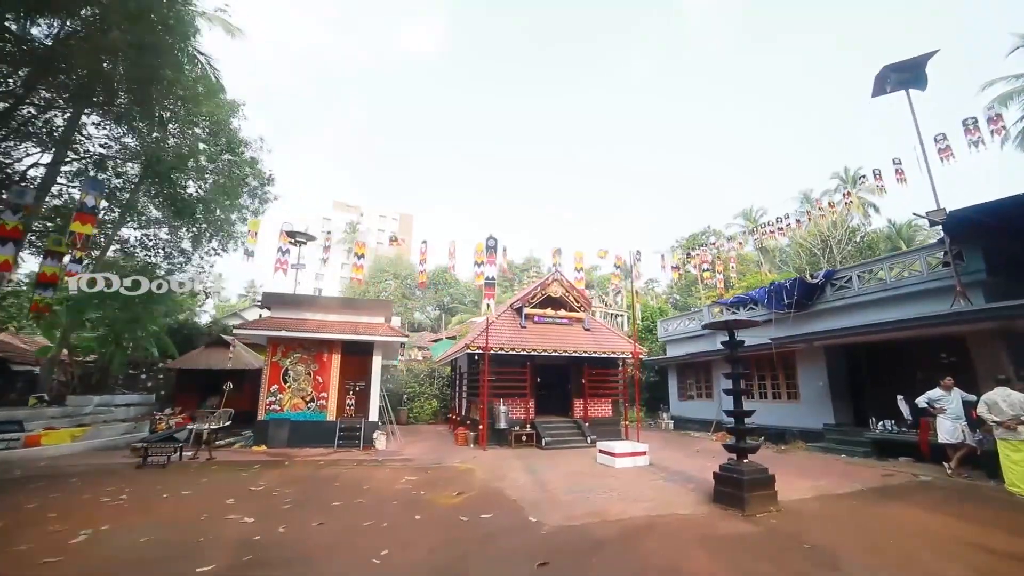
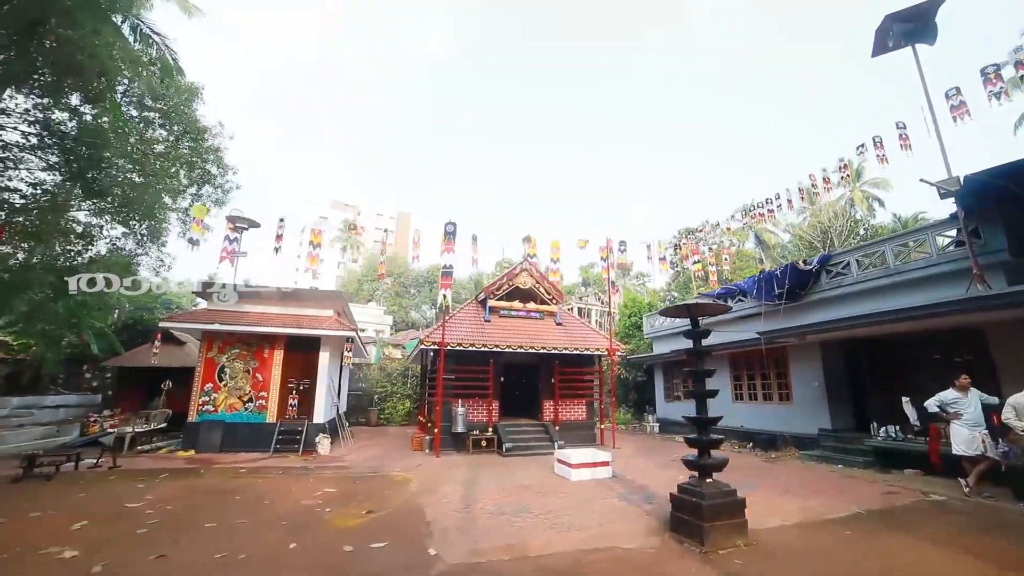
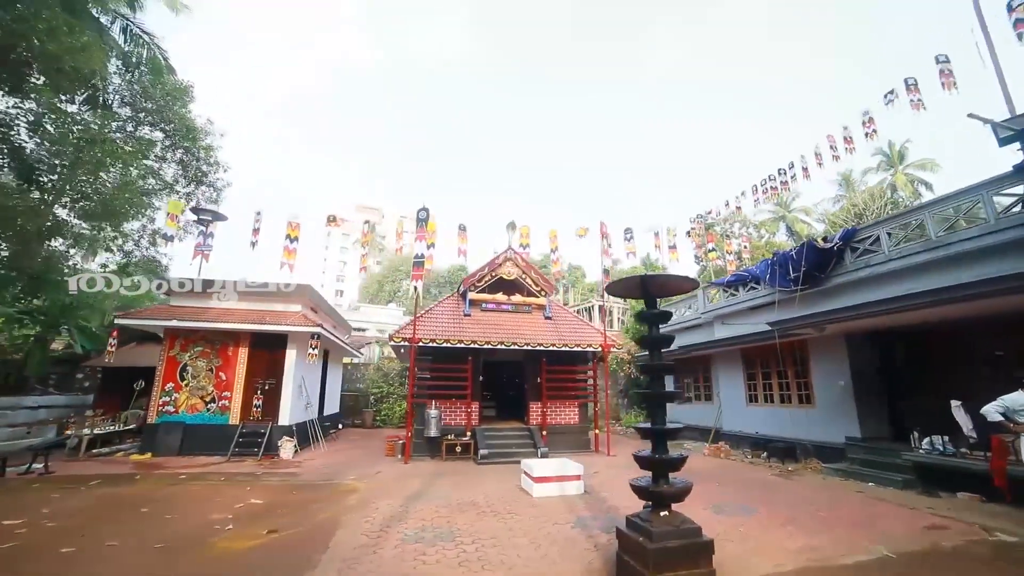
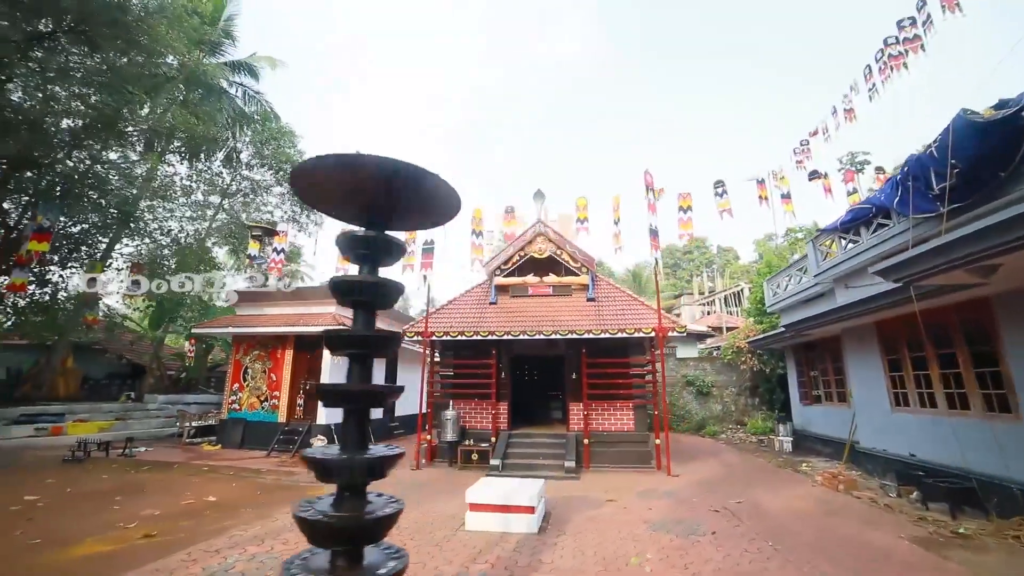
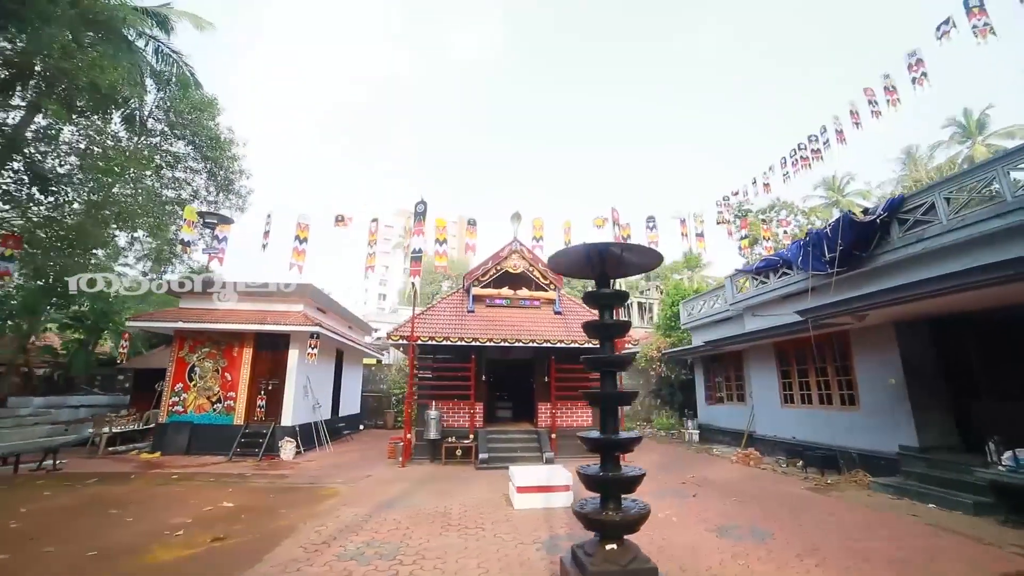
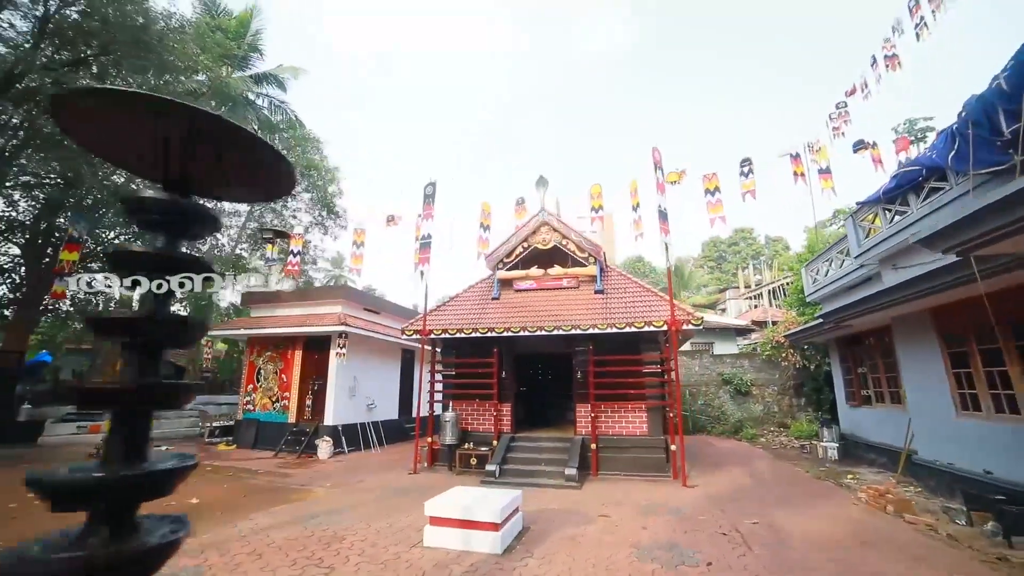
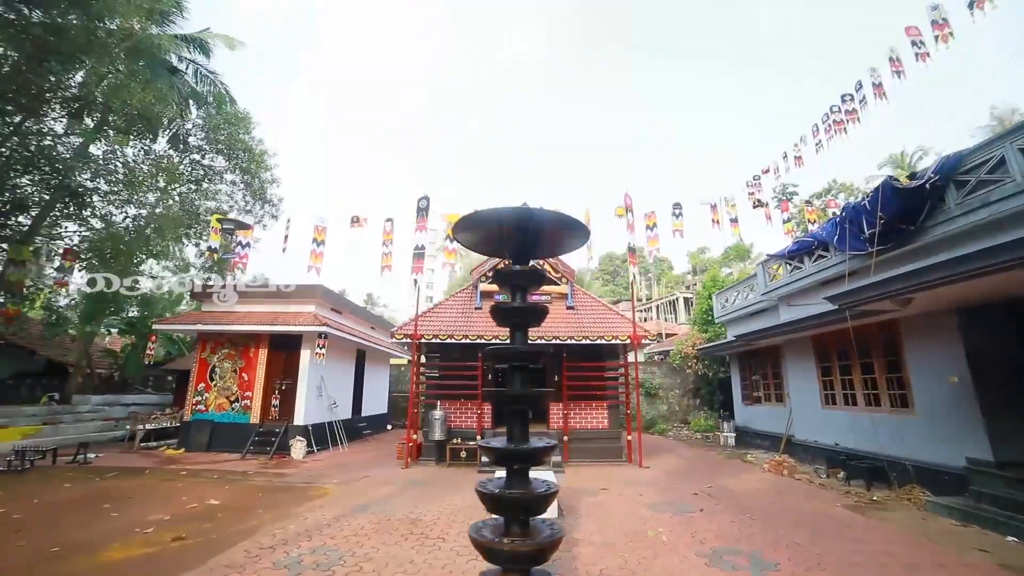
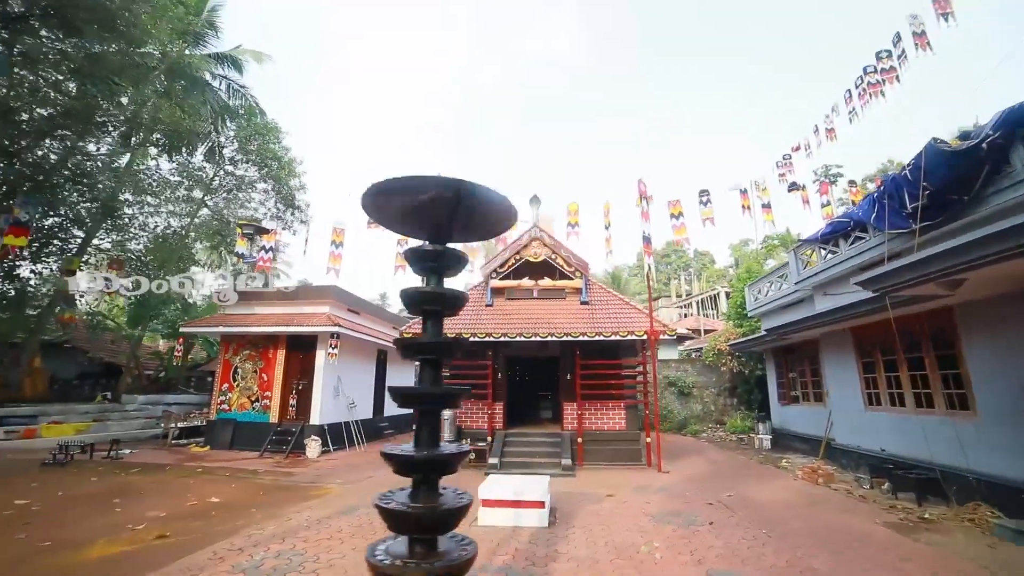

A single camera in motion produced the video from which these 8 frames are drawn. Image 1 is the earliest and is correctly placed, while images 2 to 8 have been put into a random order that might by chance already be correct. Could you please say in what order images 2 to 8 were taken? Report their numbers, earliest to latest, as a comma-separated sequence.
2, 3, 5, 7, 8, 4, 6
